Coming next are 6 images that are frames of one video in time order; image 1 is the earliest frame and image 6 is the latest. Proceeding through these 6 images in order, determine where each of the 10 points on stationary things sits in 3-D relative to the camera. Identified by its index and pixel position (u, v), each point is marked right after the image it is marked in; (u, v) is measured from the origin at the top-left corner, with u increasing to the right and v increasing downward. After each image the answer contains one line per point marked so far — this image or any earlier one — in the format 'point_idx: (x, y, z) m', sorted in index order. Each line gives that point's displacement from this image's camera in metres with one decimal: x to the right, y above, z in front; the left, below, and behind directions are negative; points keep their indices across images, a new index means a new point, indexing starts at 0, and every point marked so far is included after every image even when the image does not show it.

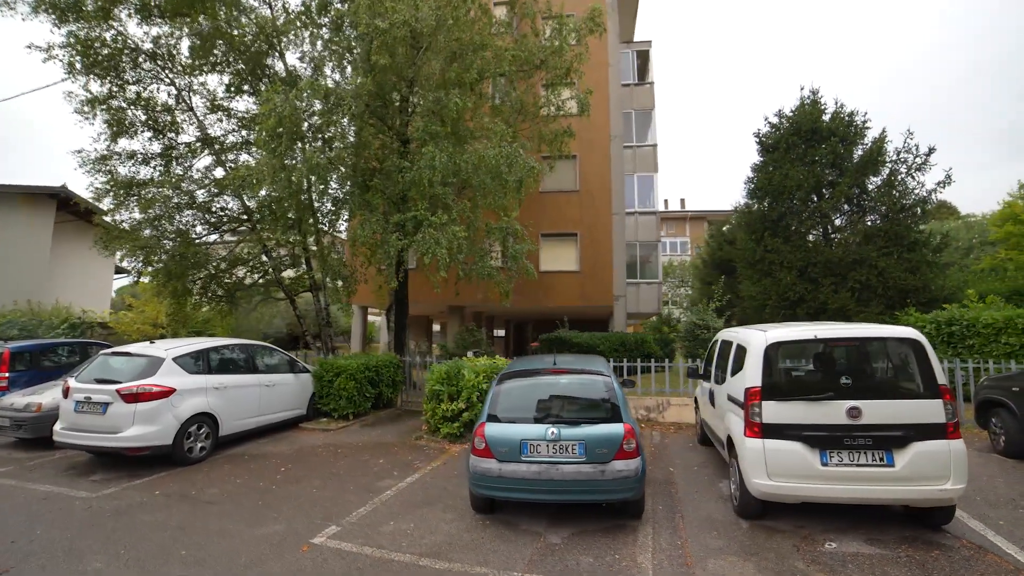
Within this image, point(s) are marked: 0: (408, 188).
0: (-2.0, +1.9, +9.6) m
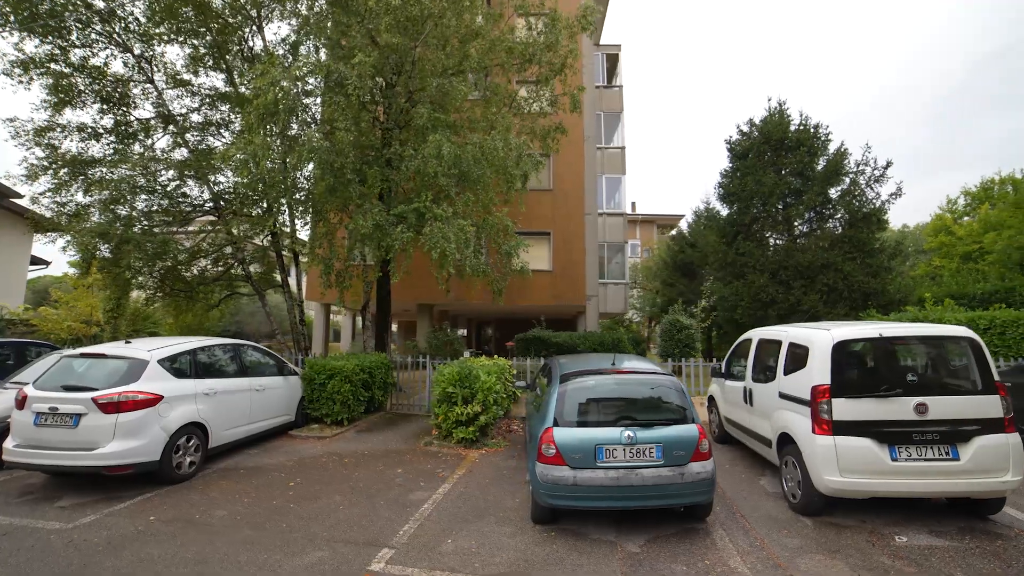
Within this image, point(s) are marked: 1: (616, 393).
0: (-1.9, +1.9, +9.0) m
1: (+1.1, -1.1, +5.2) m
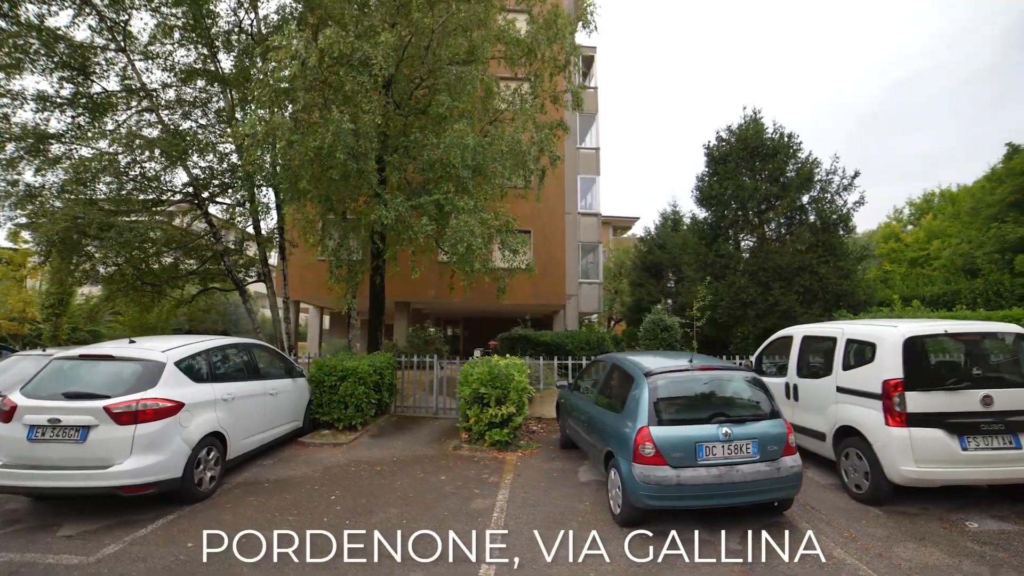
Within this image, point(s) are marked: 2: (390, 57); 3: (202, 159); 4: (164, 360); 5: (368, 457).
0: (-1.5, +2.0, +8.5) m
1: (+2.0, -1.0, +5.2) m
2: (-1.9, +3.6, +7.9) m
3: (-6.2, +2.6, +10.2) m
4: (-3.8, -0.8, +5.6) m
5: (-2.0, -2.4, +7.2) m
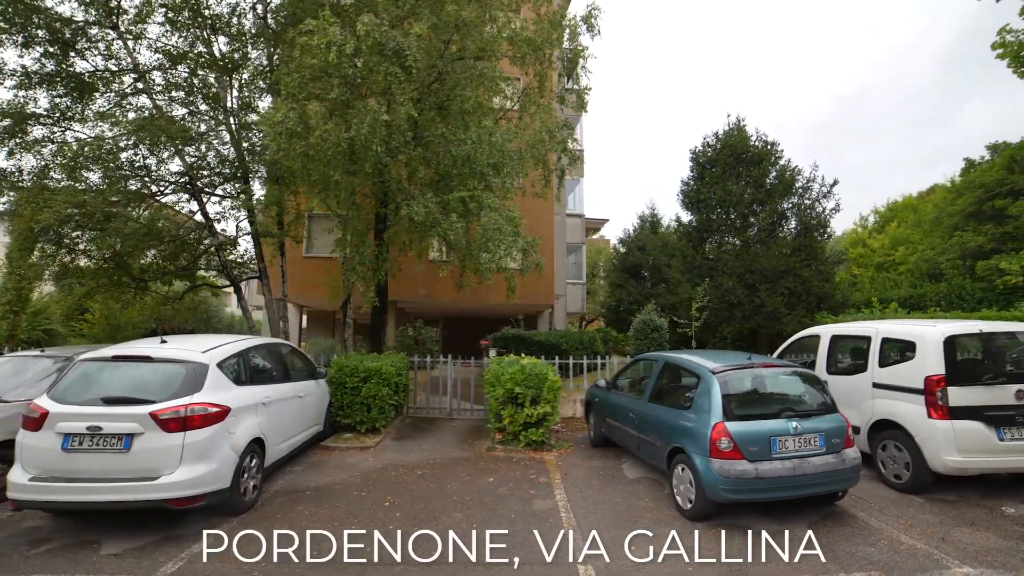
0: (-1.1, +2.0, +8.4) m
1: (+2.7, -1.0, +5.3) m
2: (-1.4, +3.6, +7.7) m
3: (-5.9, +2.6, +9.6) m
4: (-3.1, -0.8, +5.2) m
5: (-1.5, -2.3, +6.9) m
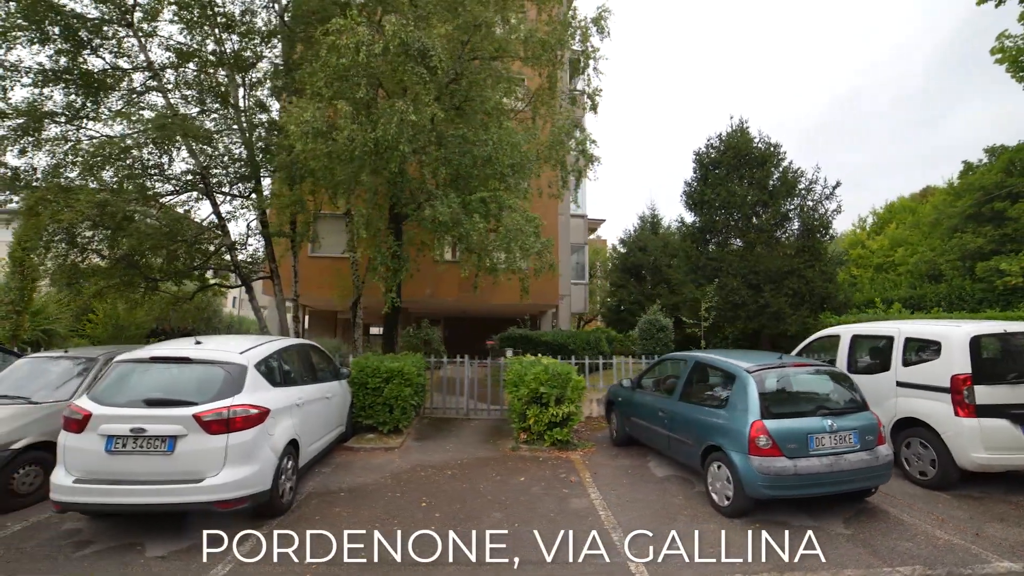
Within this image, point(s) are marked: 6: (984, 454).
0: (-0.7, +2.0, +8.4) m
1: (+3.1, -1.0, +5.4) m
2: (-1.0, +3.6, +7.7) m
3: (-5.6, +2.6, +9.5) m
4: (-2.7, -0.8, +5.2) m
5: (-1.1, -2.3, +6.9) m
6: (+5.0, -1.8, +5.5) m
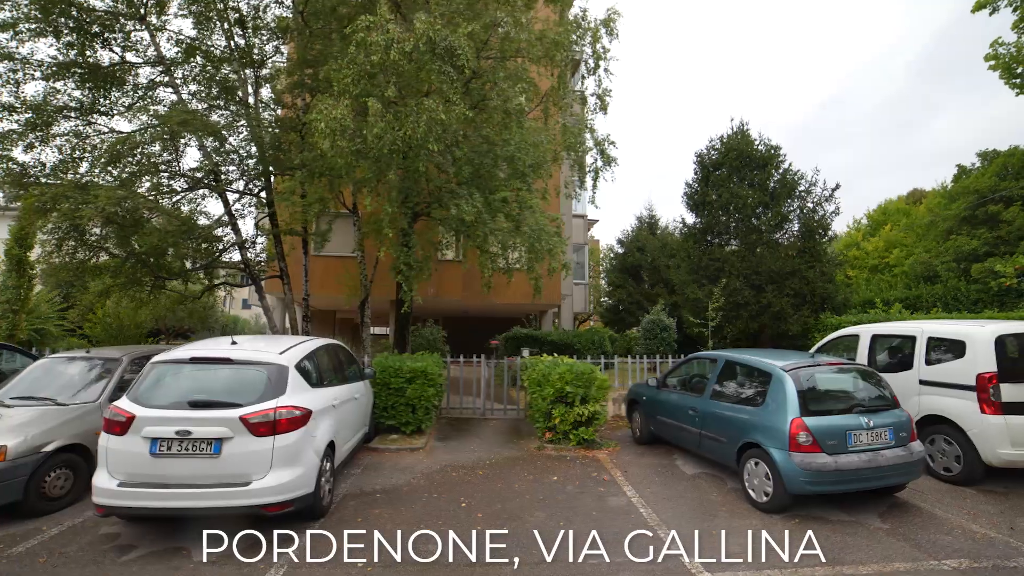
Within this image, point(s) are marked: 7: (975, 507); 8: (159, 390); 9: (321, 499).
0: (-0.4, +2.0, +8.3) m
1: (+3.5, -1.0, +5.5) m
2: (-0.7, +3.6, +7.6) m
3: (-5.3, +2.6, +9.3) m
4: (-2.3, -0.7, +5.1) m
5: (-0.7, -2.3, +6.9) m
6: (+5.5, -1.8, +5.6) m
7: (+4.9, -2.3, +5.4) m
8: (-3.3, -0.9, +4.7) m
9: (-1.9, -2.1, +5.0) m
